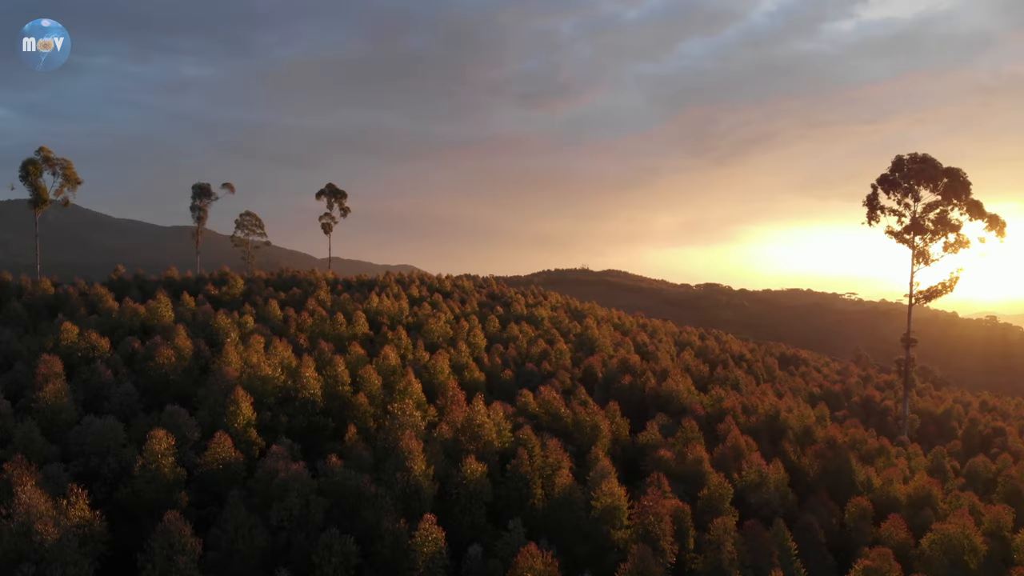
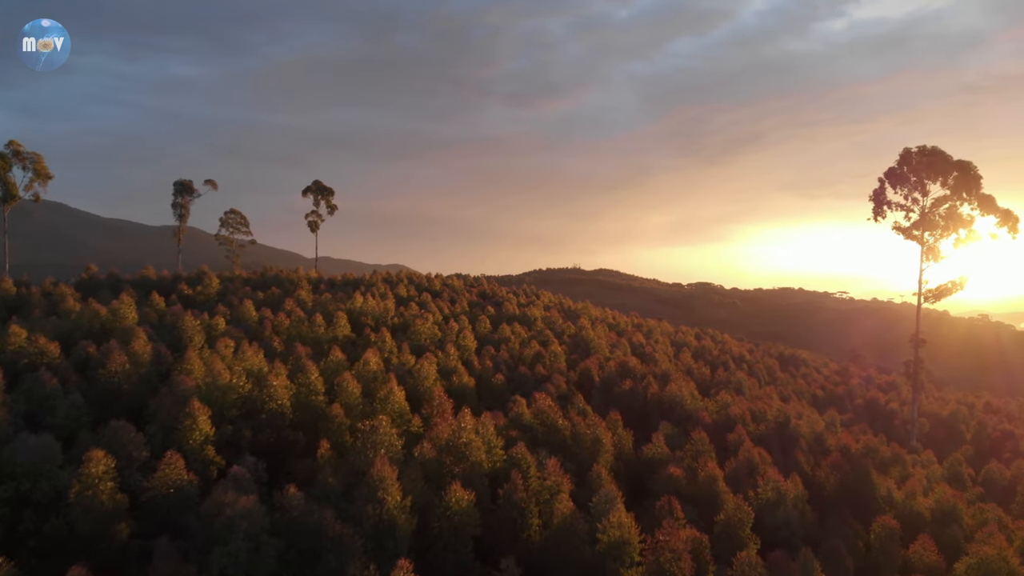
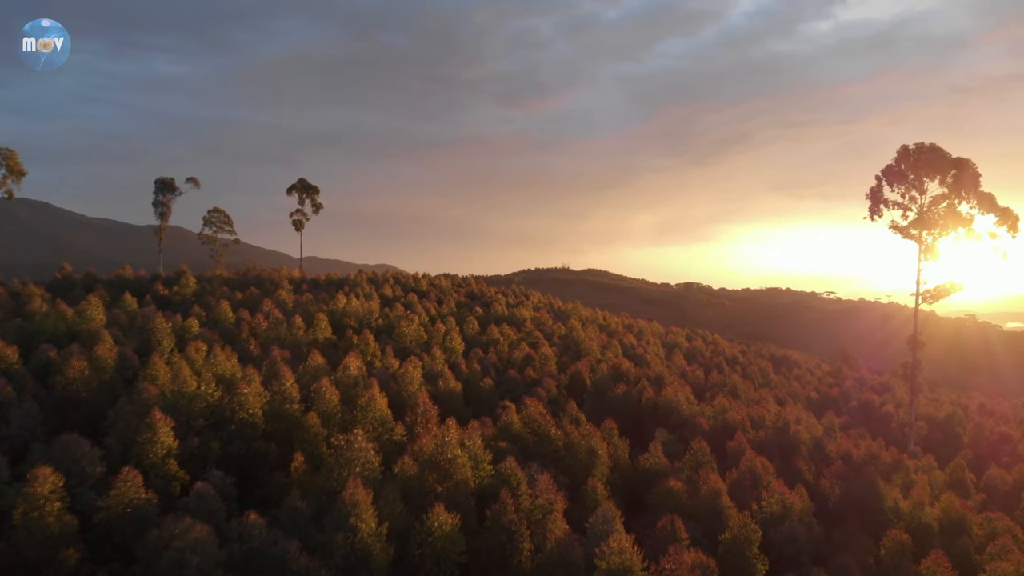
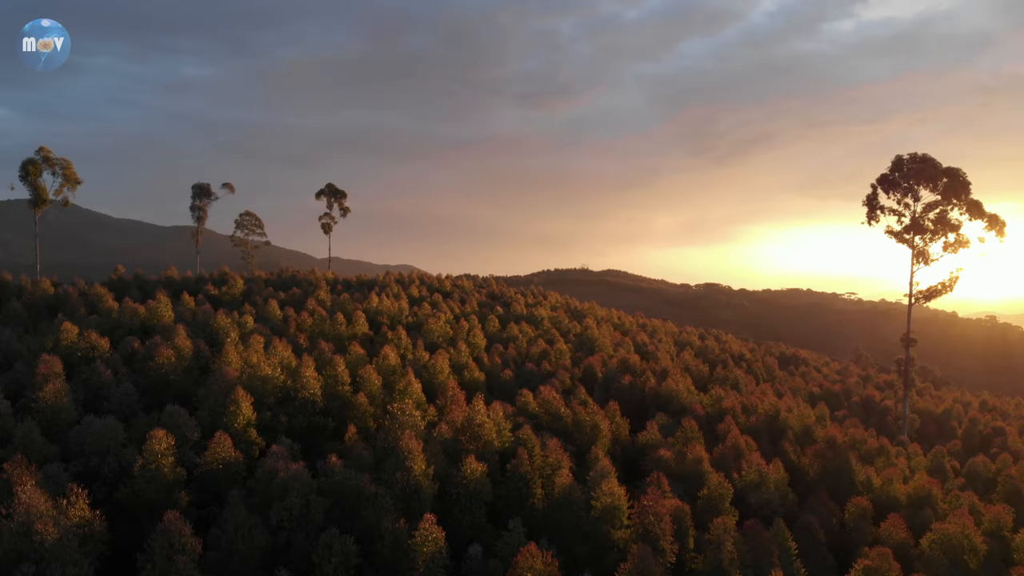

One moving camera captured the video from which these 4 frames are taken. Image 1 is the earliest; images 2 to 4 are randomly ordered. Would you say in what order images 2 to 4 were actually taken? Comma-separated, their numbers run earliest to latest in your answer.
4, 2, 3
